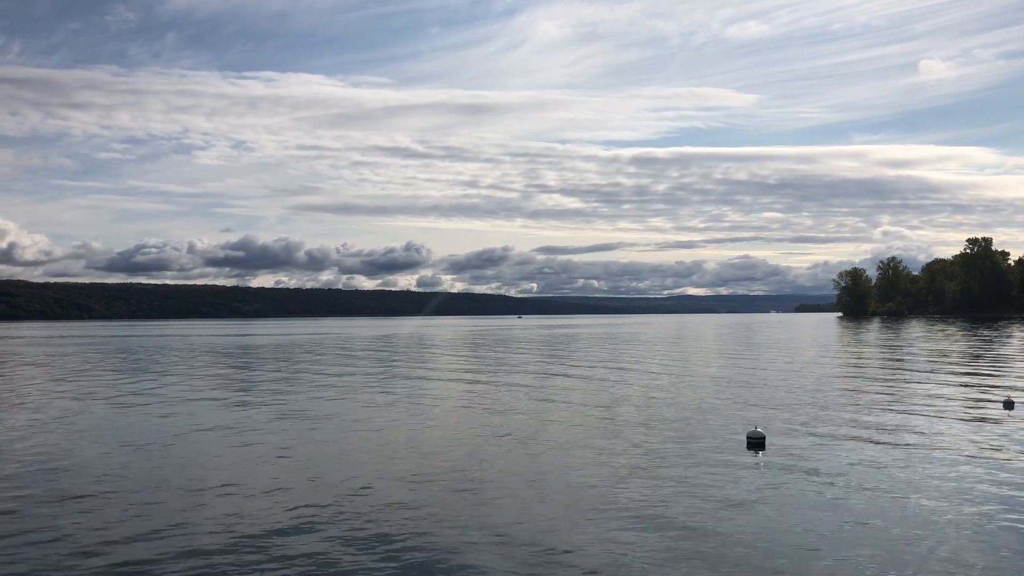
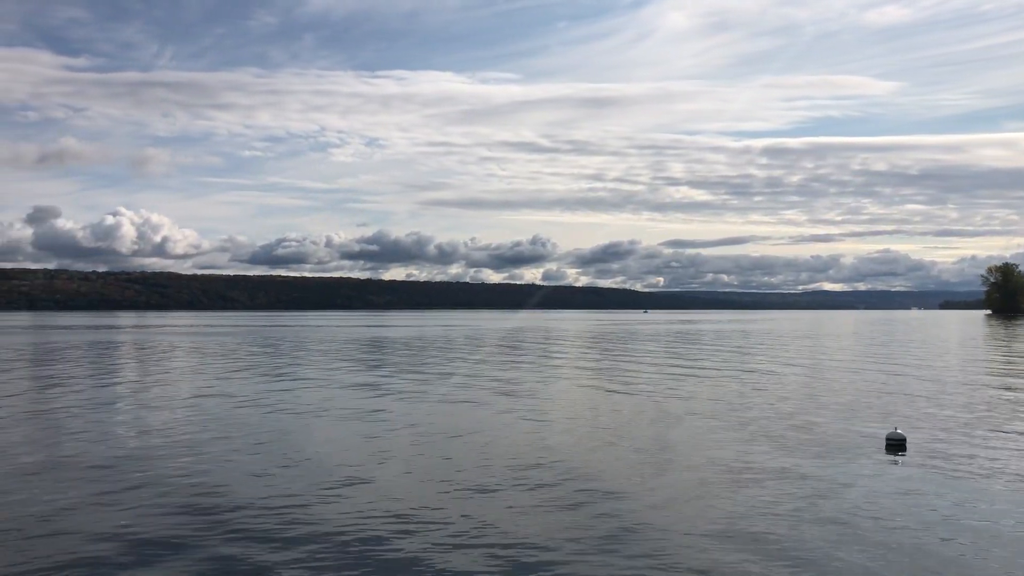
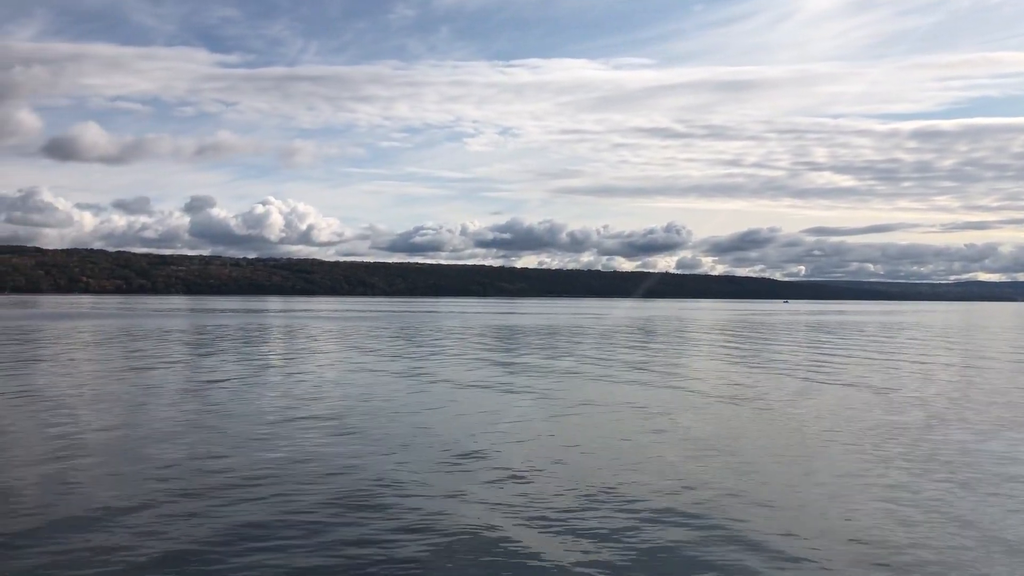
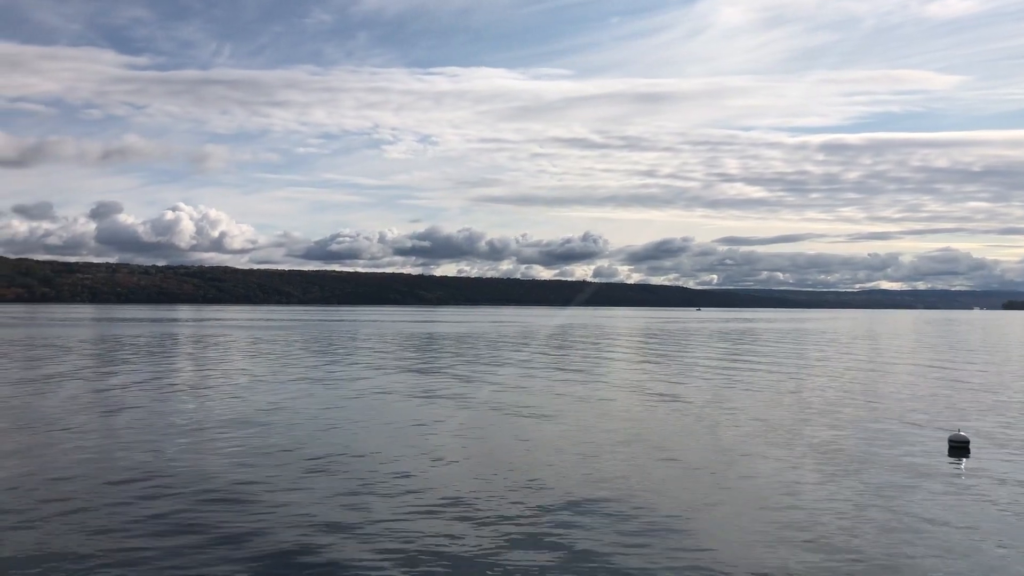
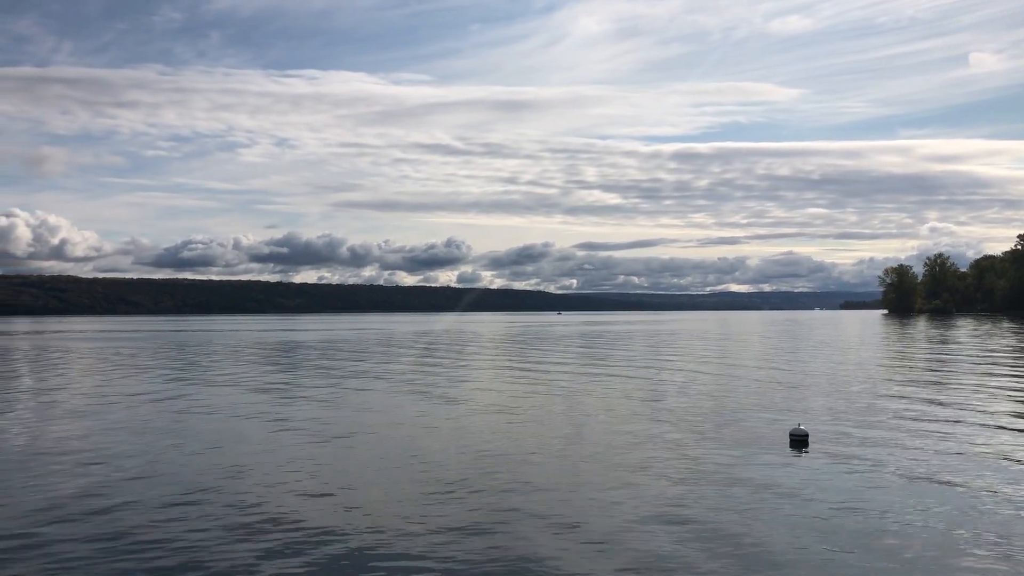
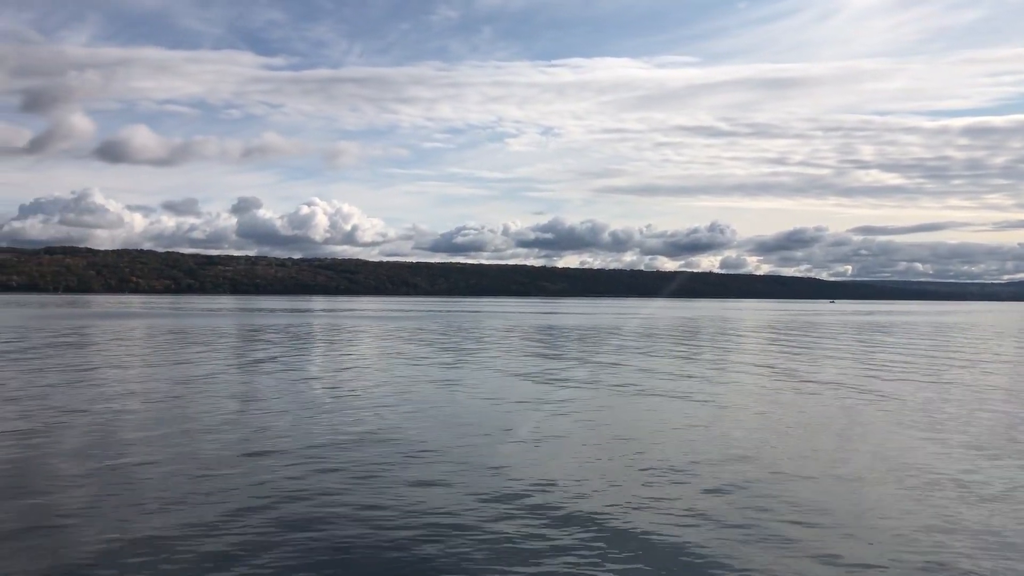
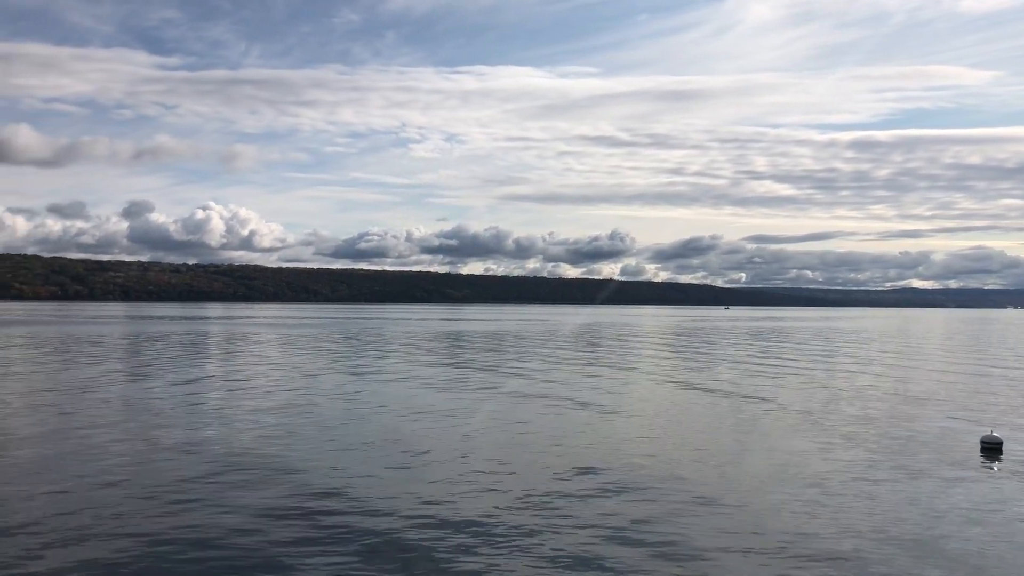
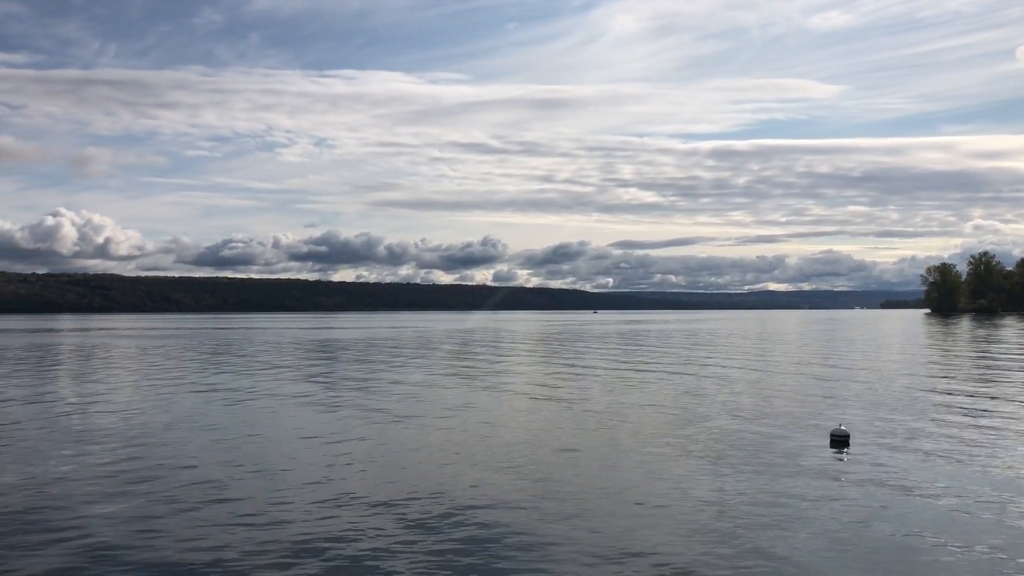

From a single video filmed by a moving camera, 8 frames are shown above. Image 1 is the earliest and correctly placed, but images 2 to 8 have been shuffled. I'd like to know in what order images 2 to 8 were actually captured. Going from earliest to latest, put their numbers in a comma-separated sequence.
5, 8, 2, 4, 7, 3, 6
